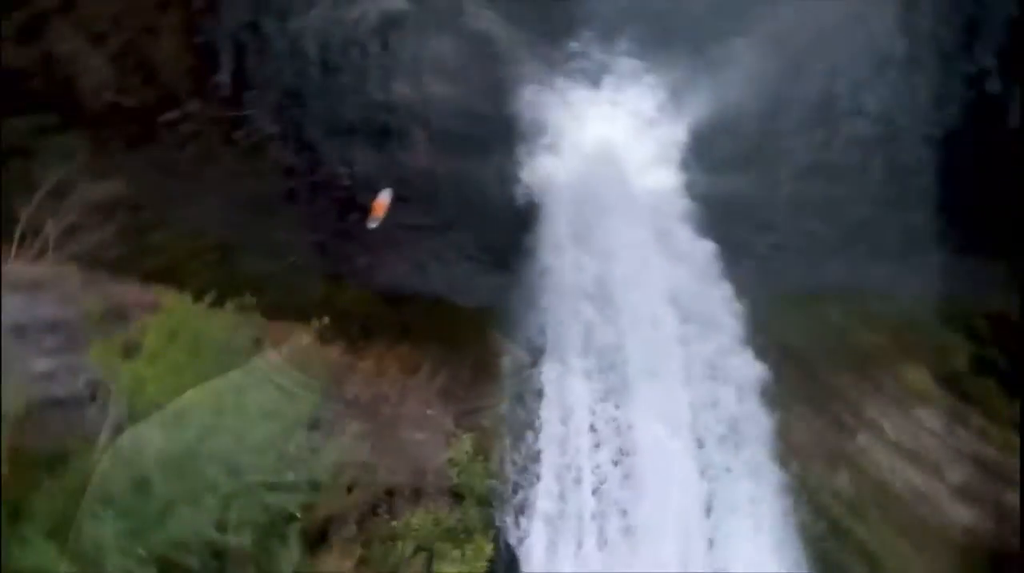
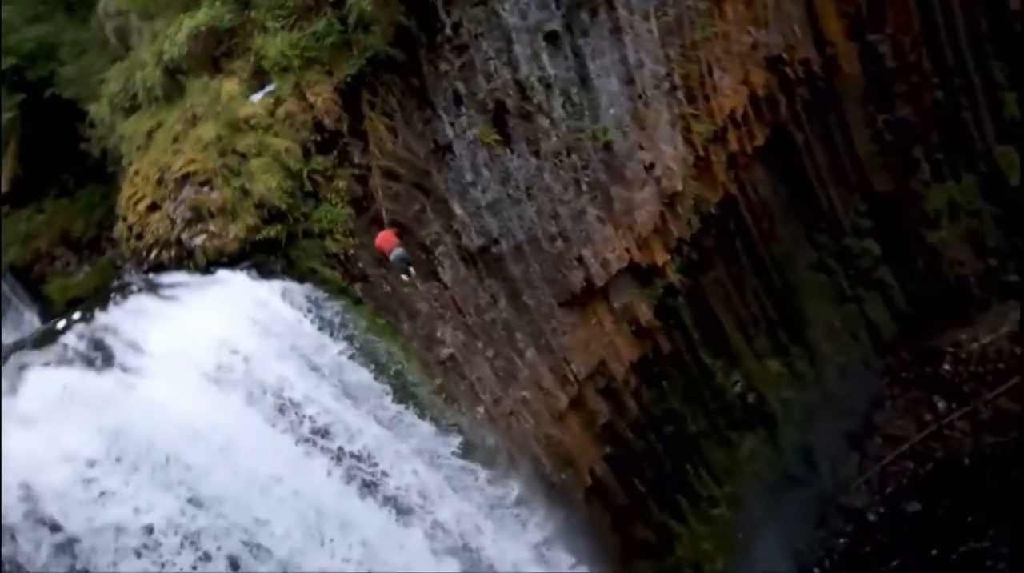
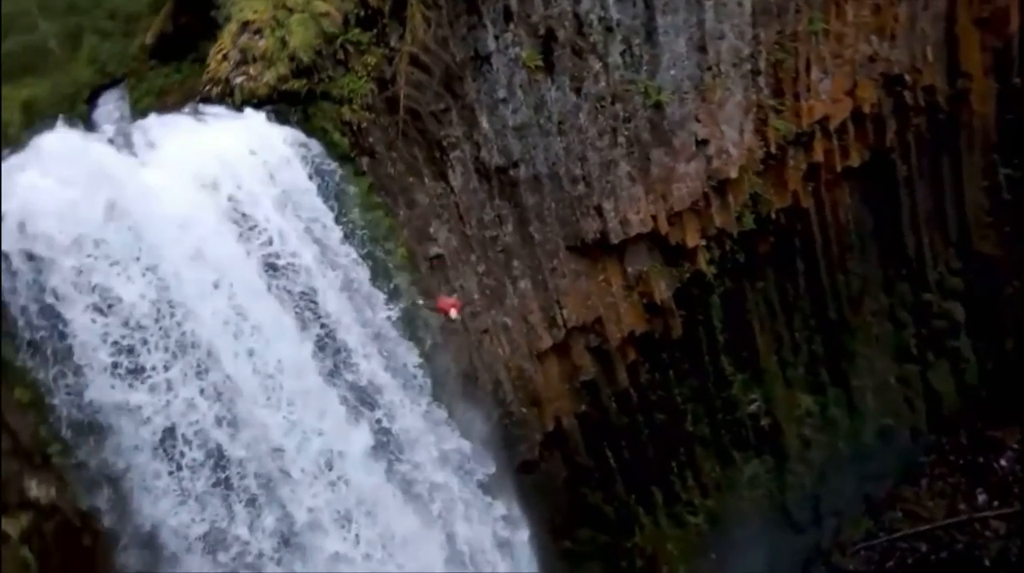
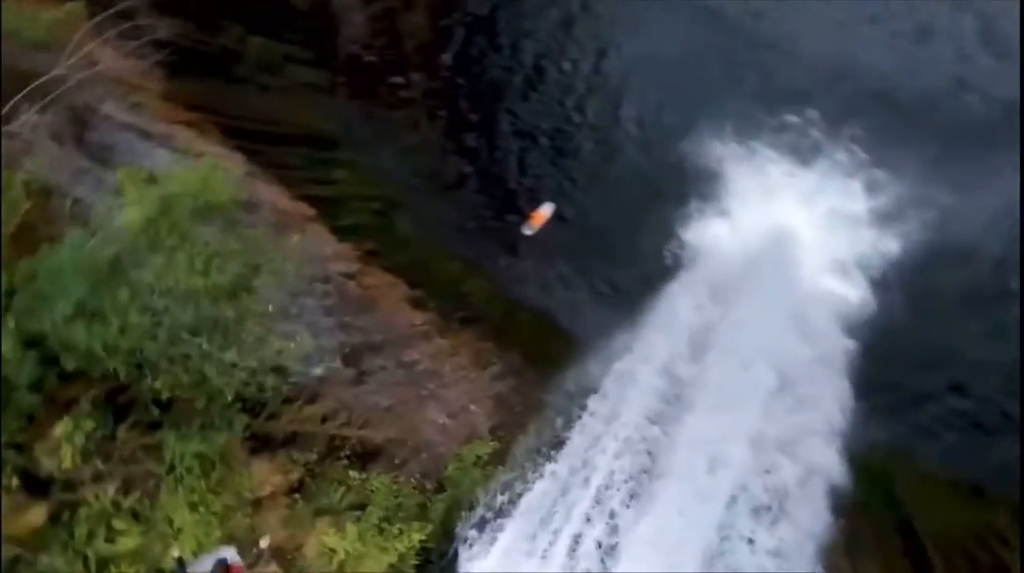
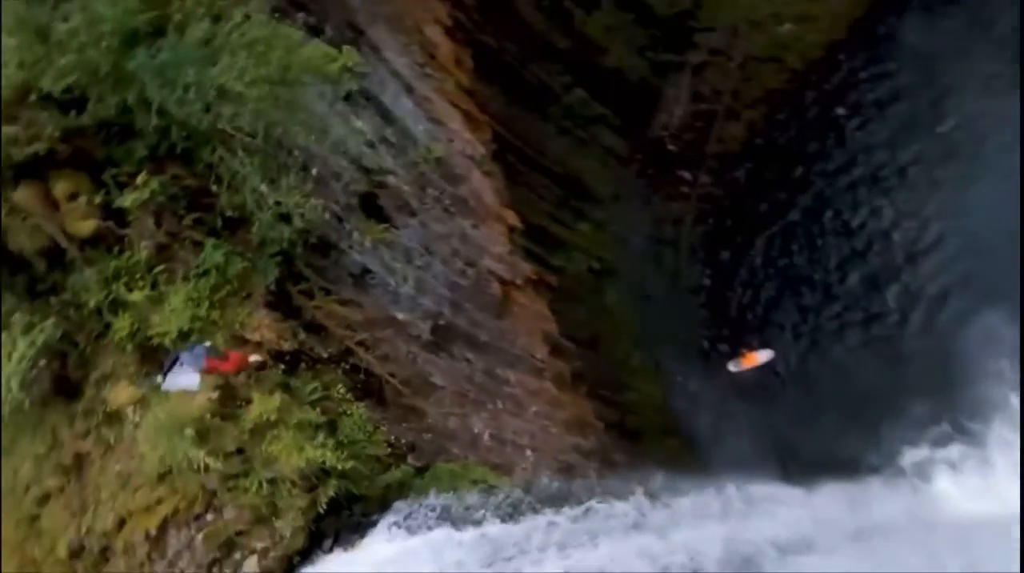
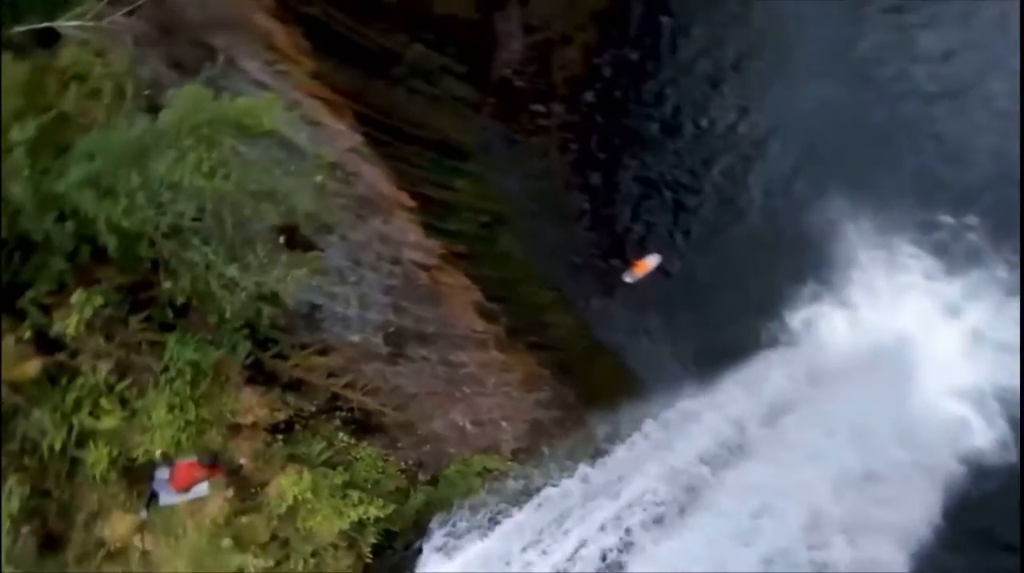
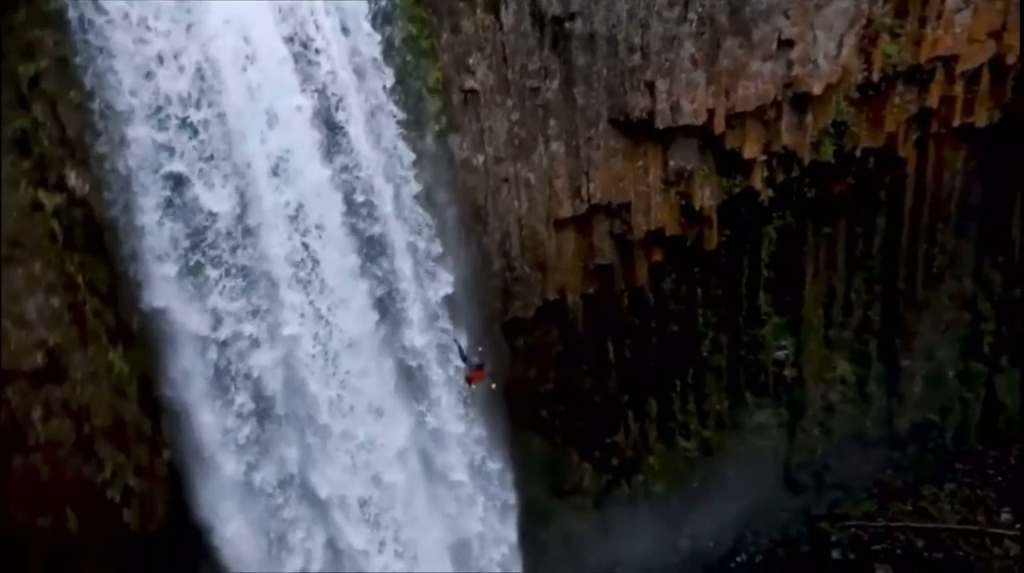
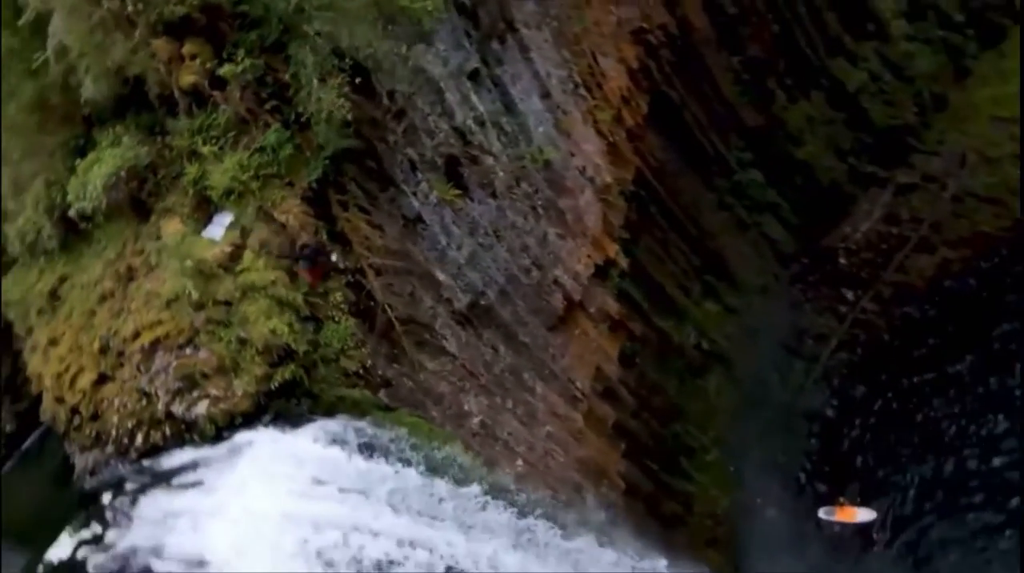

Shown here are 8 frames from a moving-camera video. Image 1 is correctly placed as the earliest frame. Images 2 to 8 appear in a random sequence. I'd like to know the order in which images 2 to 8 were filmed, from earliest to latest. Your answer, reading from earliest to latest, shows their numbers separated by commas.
4, 6, 5, 8, 2, 3, 7
